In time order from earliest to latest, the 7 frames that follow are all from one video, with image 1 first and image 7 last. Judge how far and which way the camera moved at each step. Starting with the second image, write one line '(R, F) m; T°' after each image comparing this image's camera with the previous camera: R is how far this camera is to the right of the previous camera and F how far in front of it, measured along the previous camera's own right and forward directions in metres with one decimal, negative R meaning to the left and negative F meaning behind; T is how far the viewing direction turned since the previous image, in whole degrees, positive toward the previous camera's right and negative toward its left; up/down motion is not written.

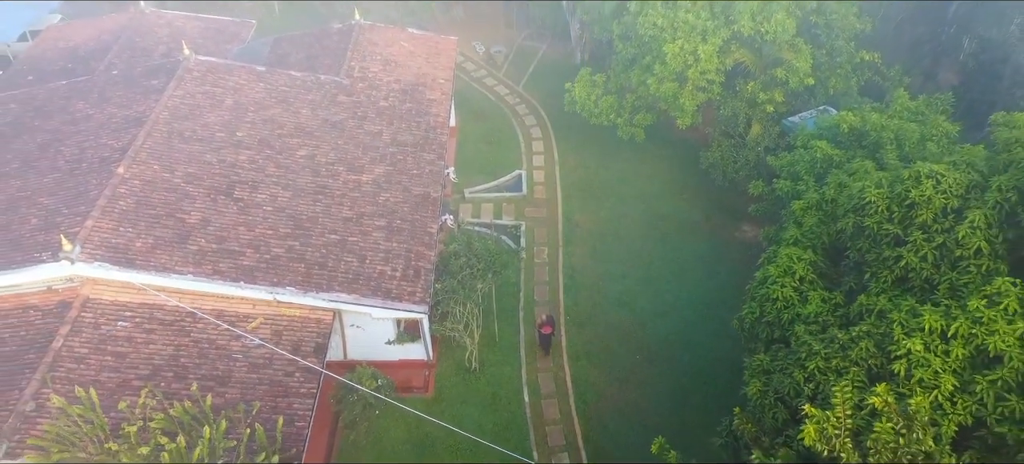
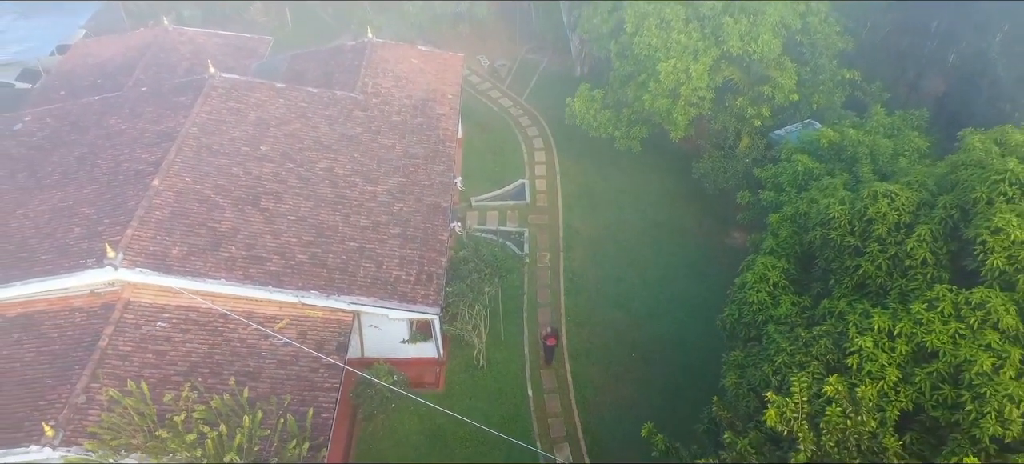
(-0.1, -1.2) m; 0°
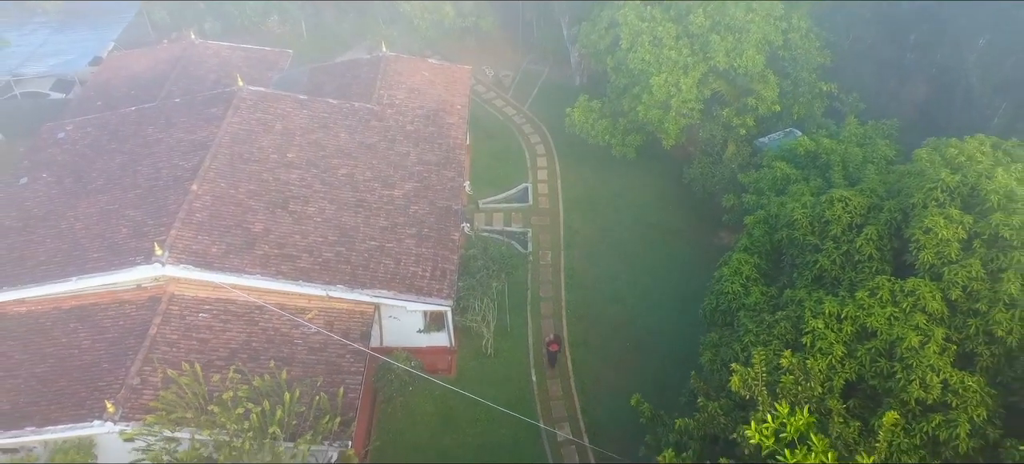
(-0.2, -1.6) m; 0°
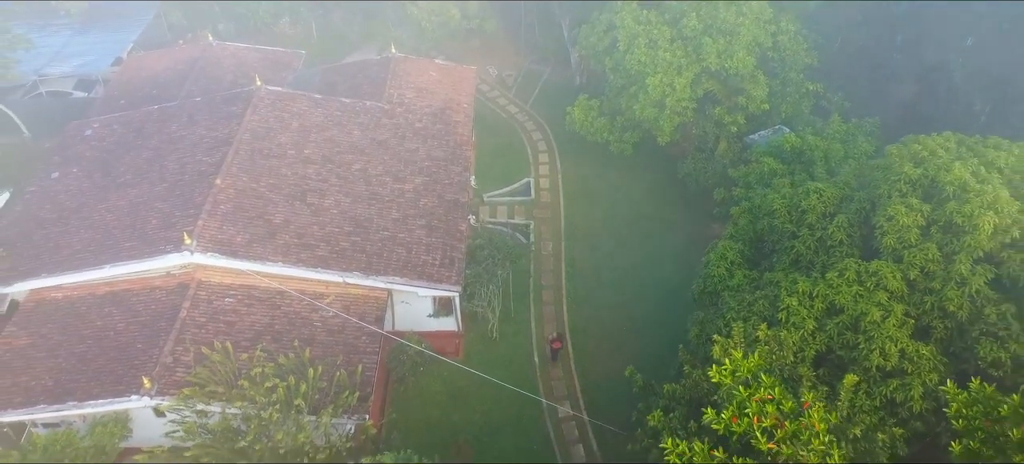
(-0.1, -1.2) m; 0°
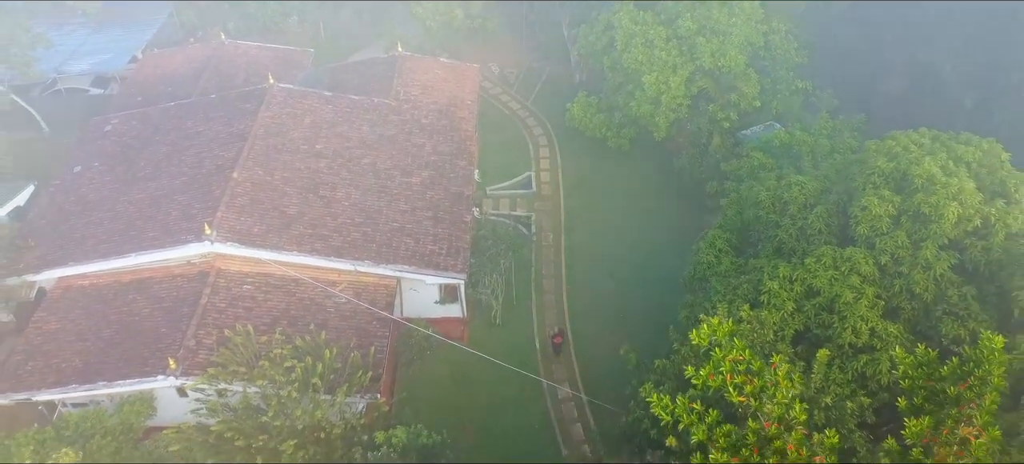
(-0.1, -1.0) m; 0°
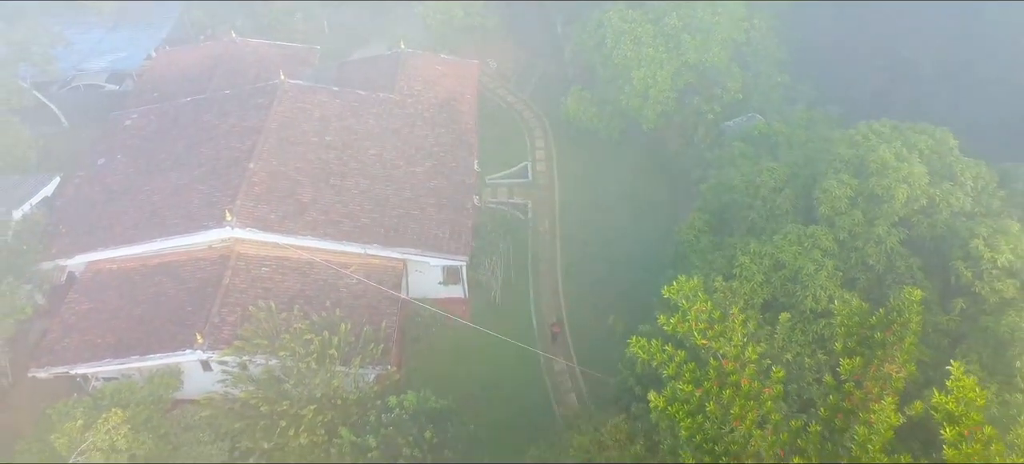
(-0.1, -1.5) m; 0°
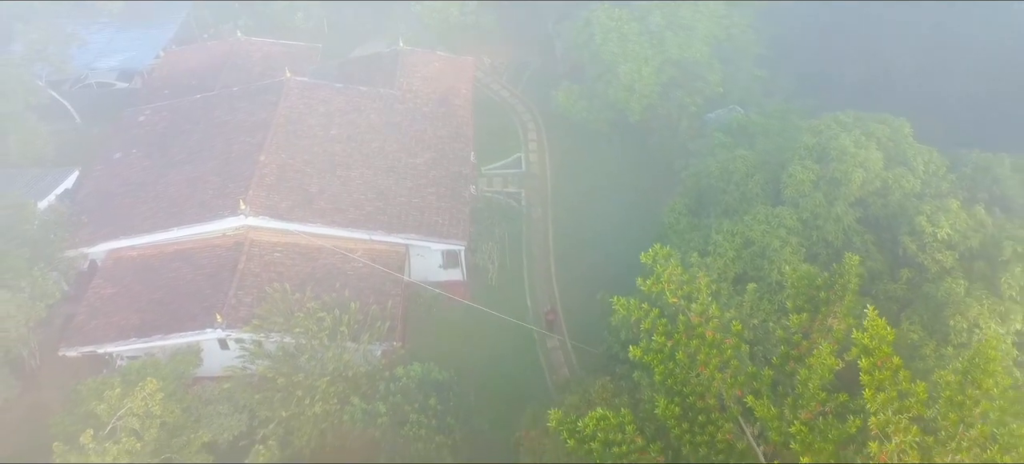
(-0.1, -1.4) m; +1°
